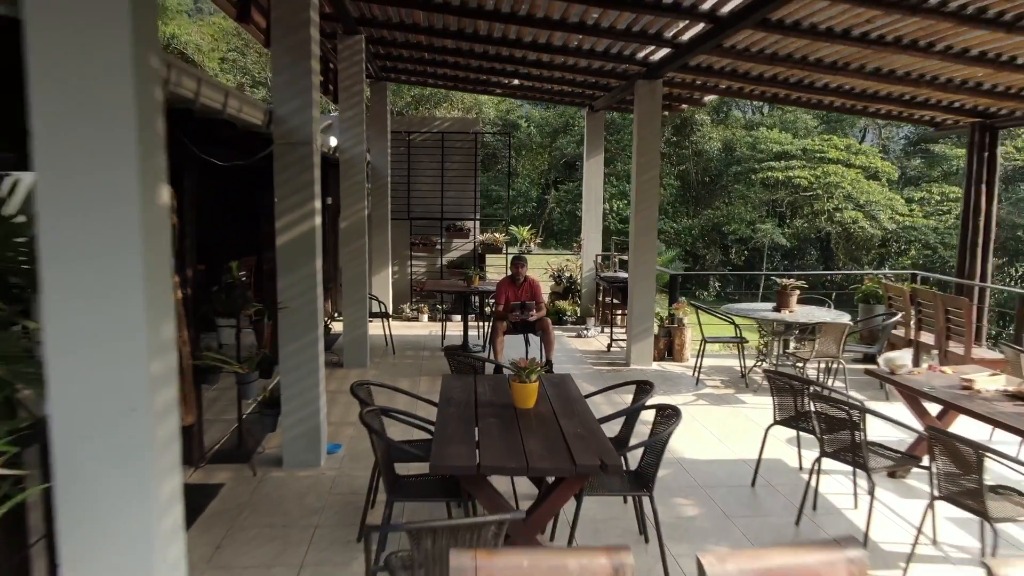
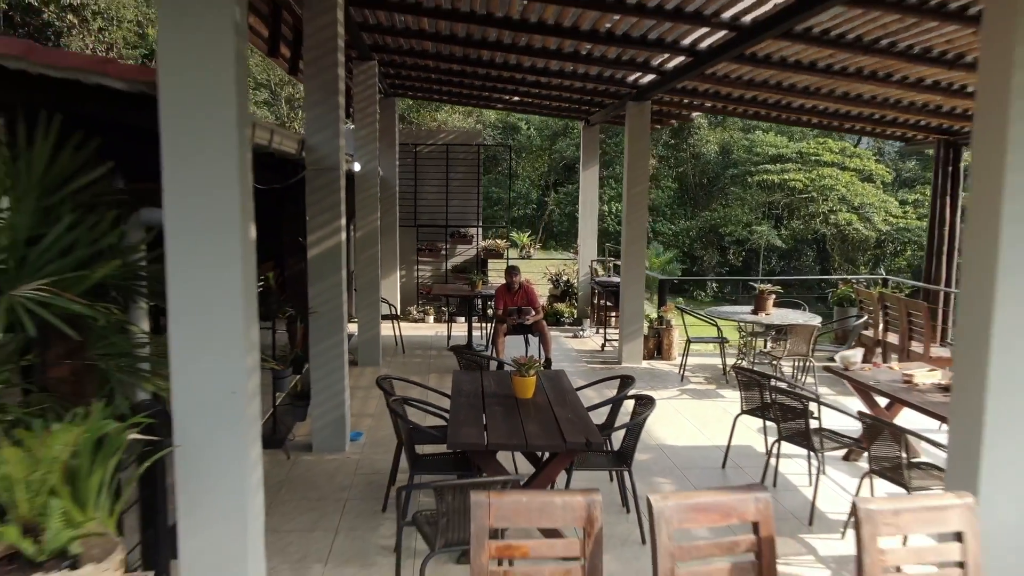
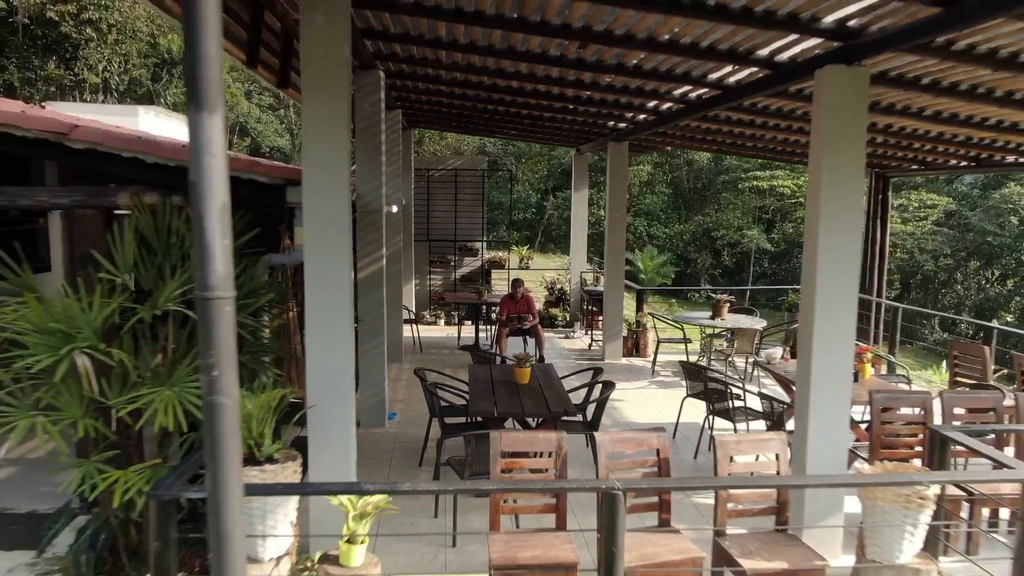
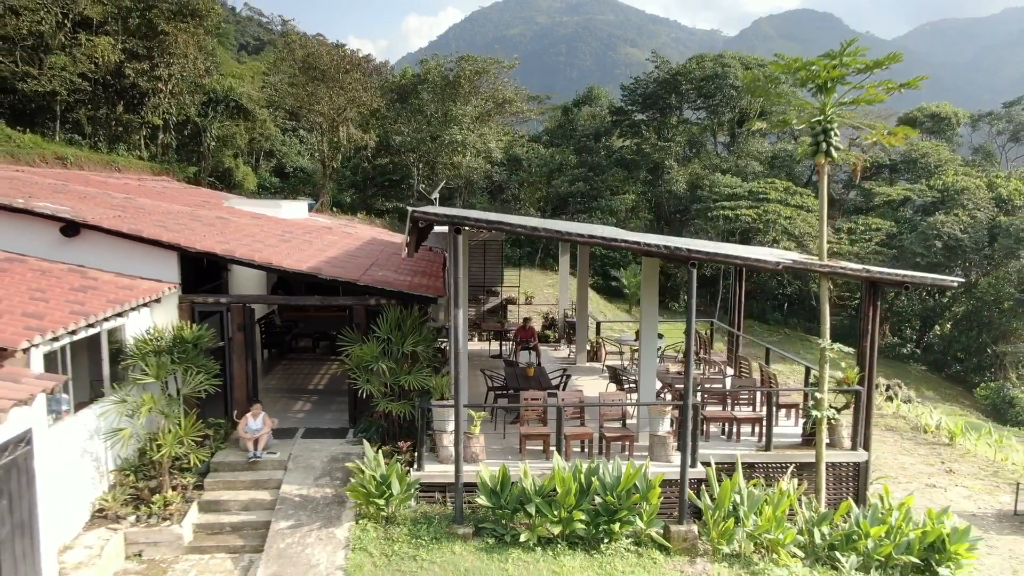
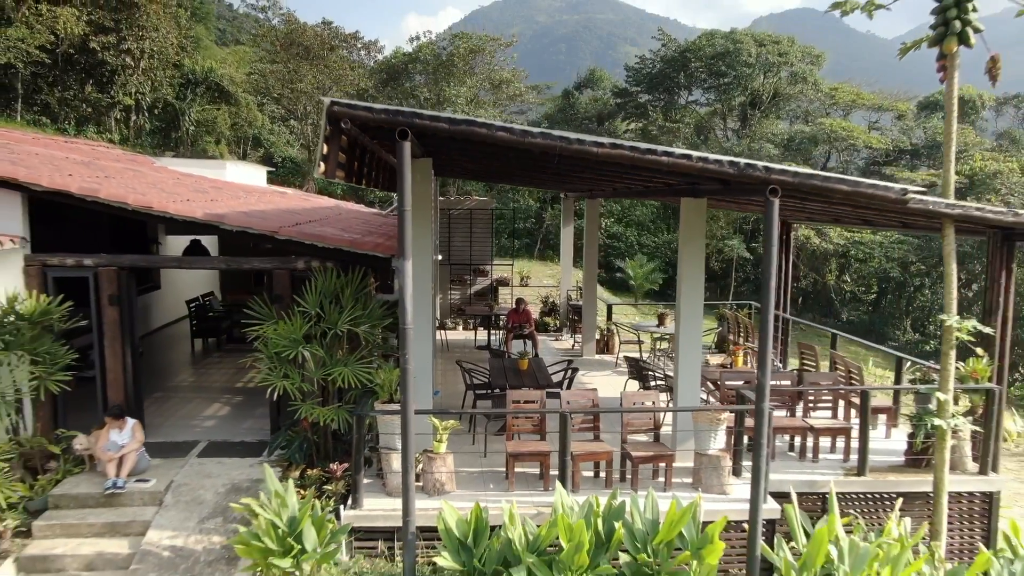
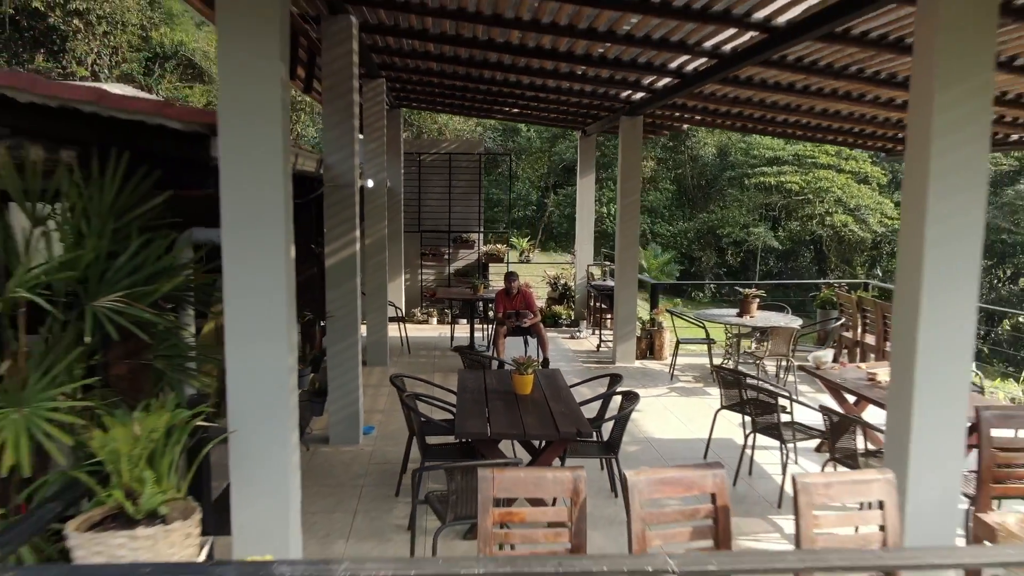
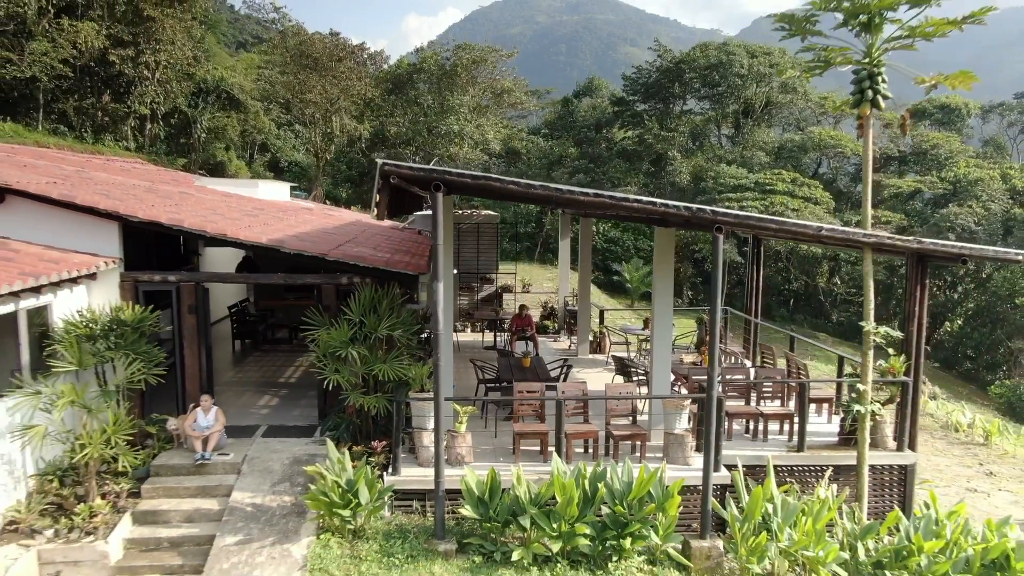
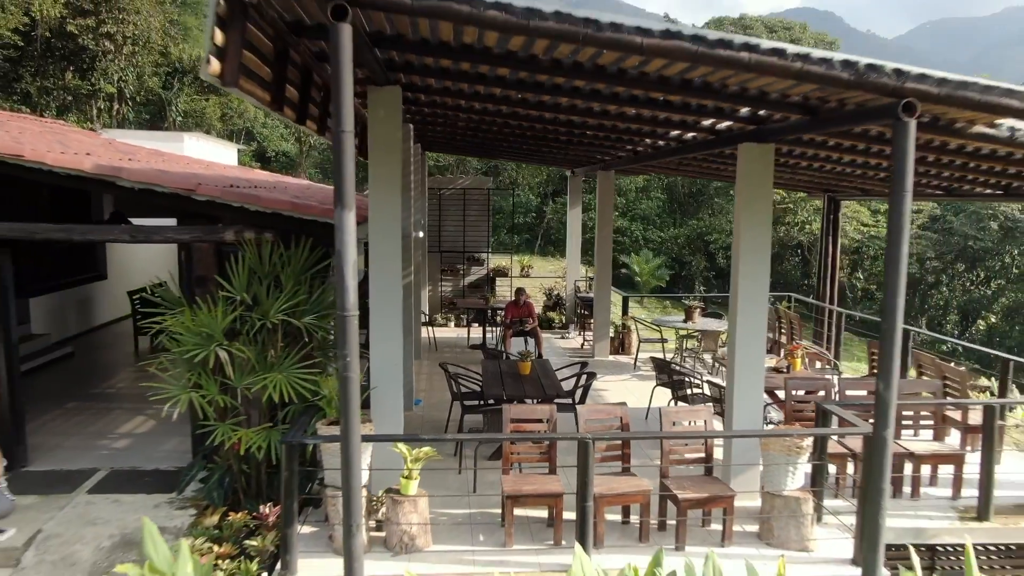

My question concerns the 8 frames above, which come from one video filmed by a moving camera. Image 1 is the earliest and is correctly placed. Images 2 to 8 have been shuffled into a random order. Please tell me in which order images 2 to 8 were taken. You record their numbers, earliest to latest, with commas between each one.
2, 6, 3, 8, 5, 7, 4
